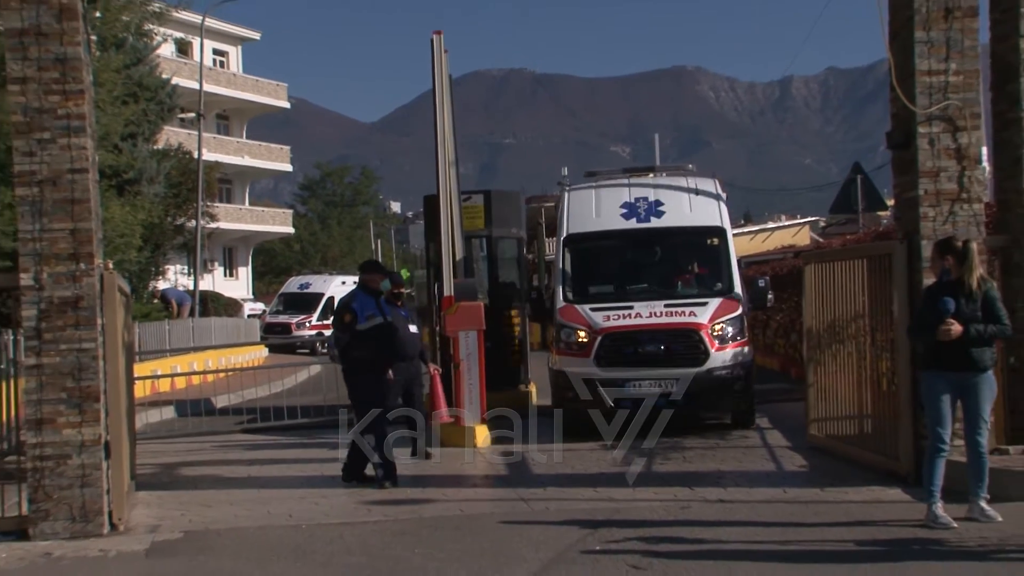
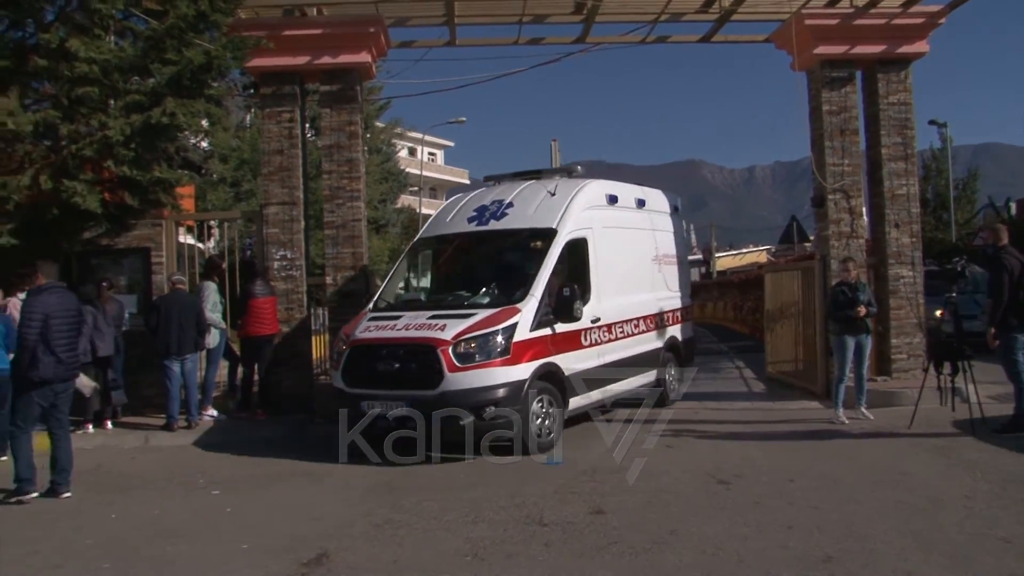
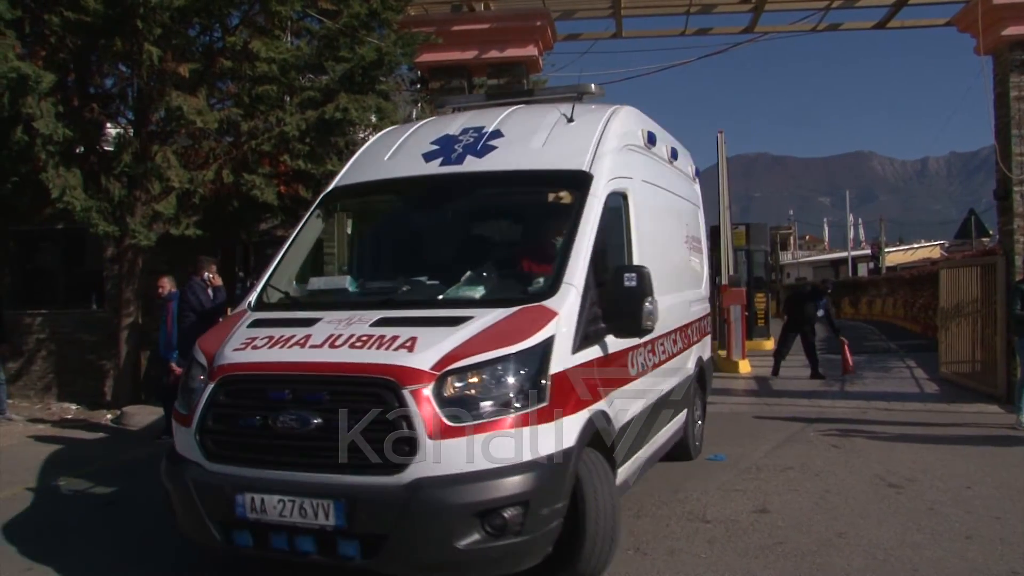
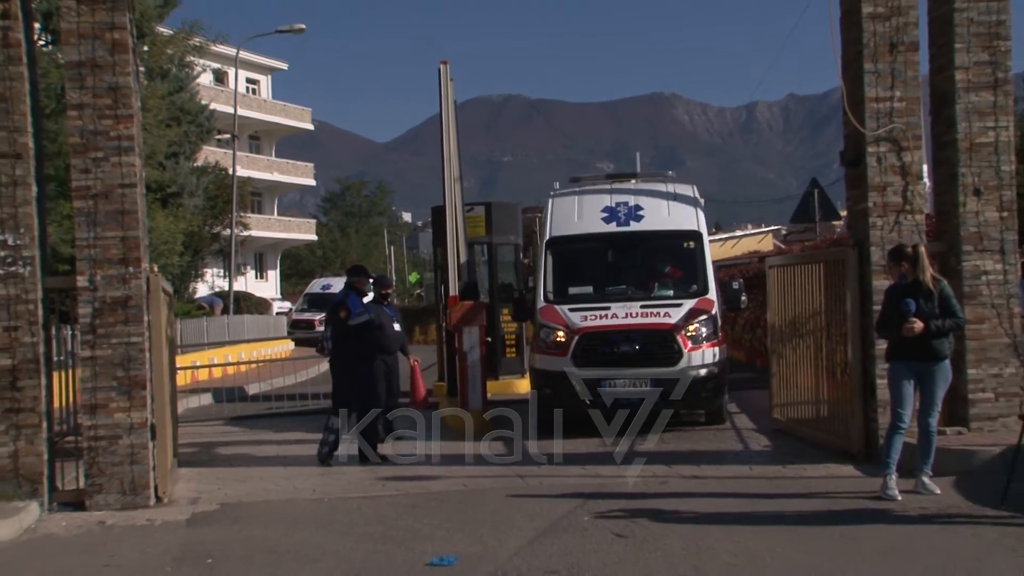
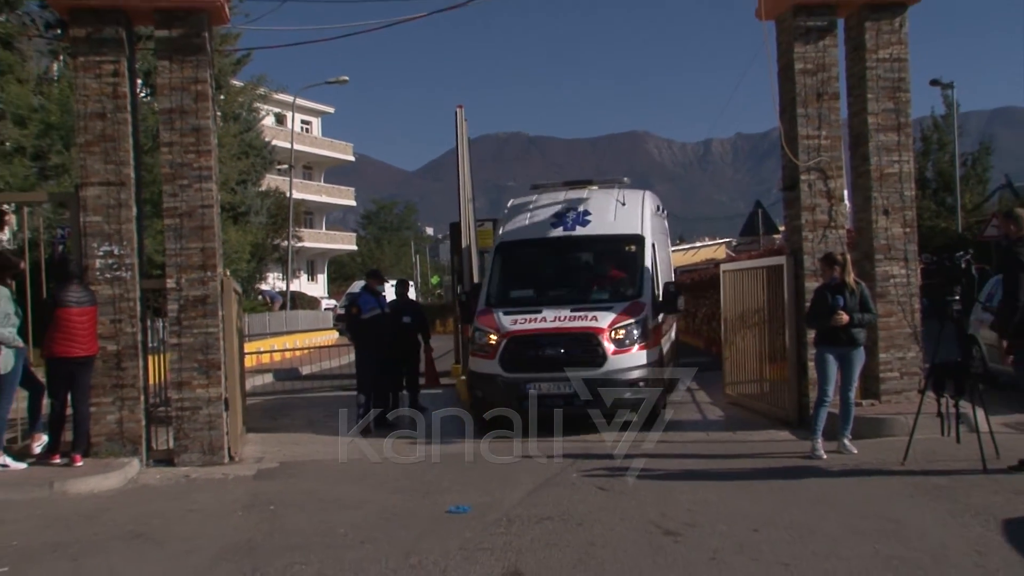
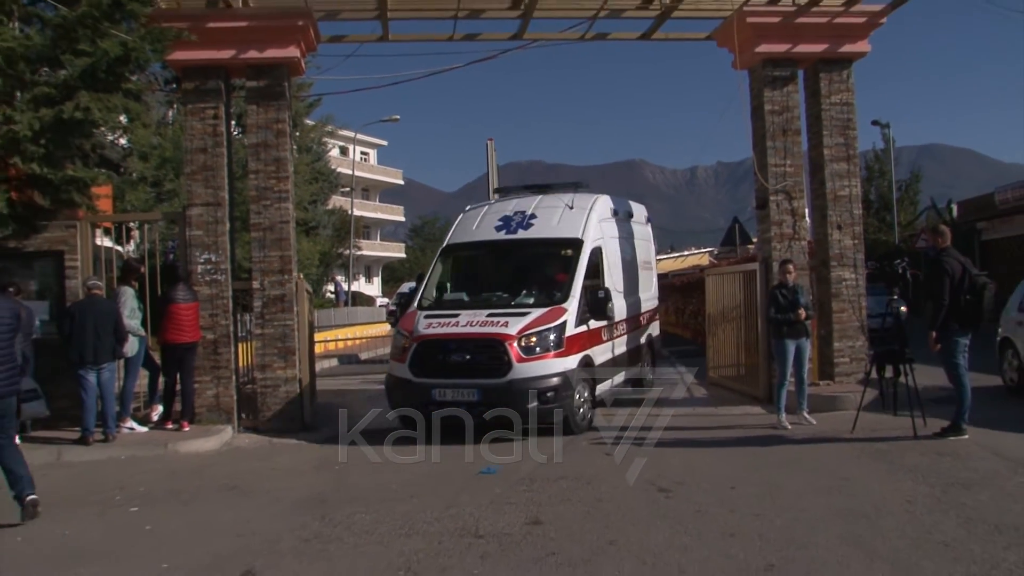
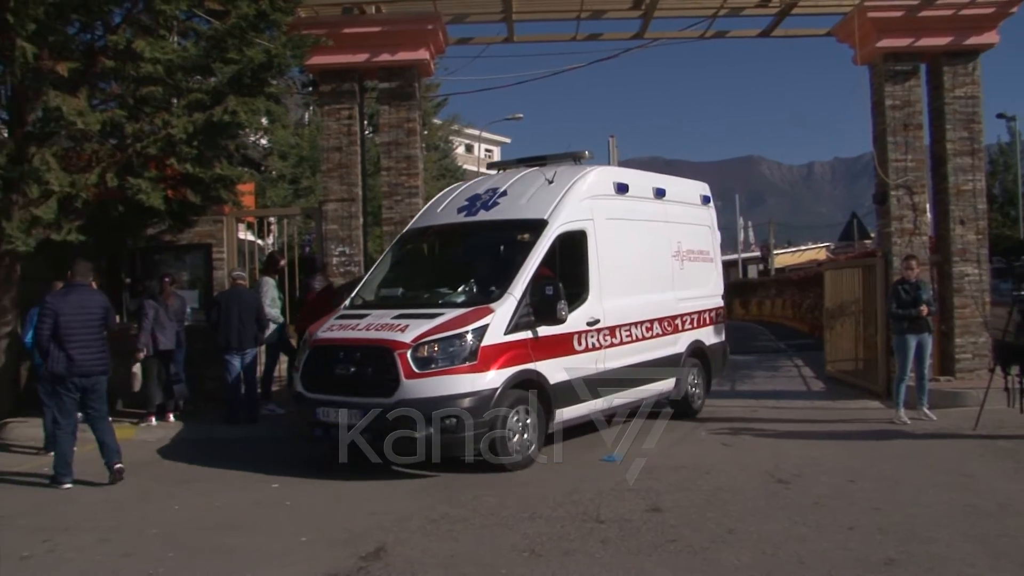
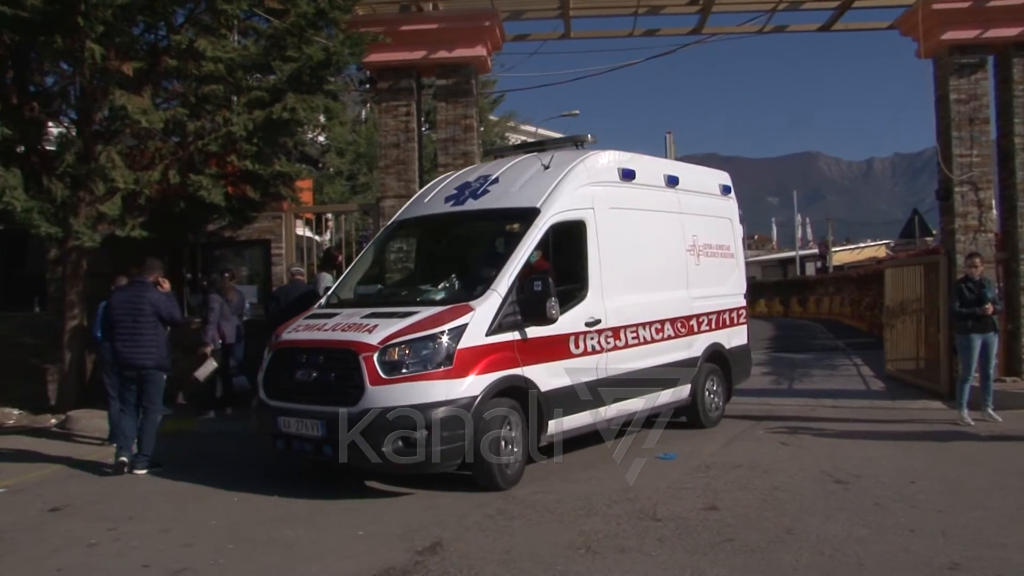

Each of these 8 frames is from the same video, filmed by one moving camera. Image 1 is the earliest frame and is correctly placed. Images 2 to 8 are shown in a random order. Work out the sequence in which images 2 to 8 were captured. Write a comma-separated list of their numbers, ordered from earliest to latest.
4, 5, 6, 2, 7, 8, 3
